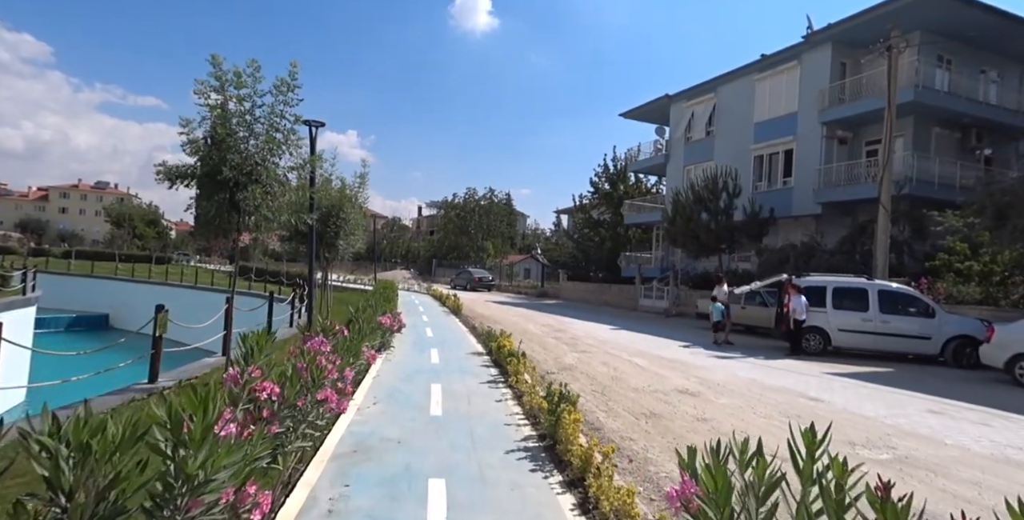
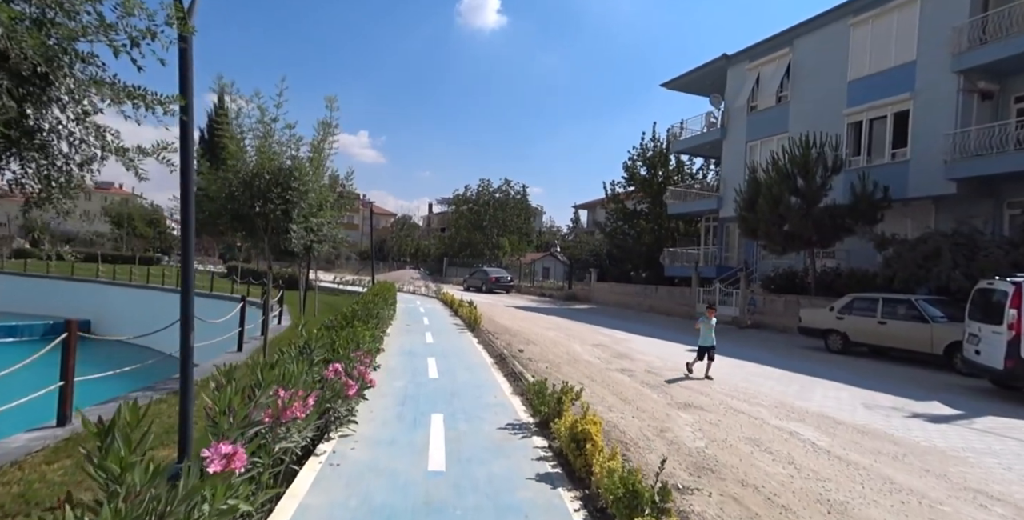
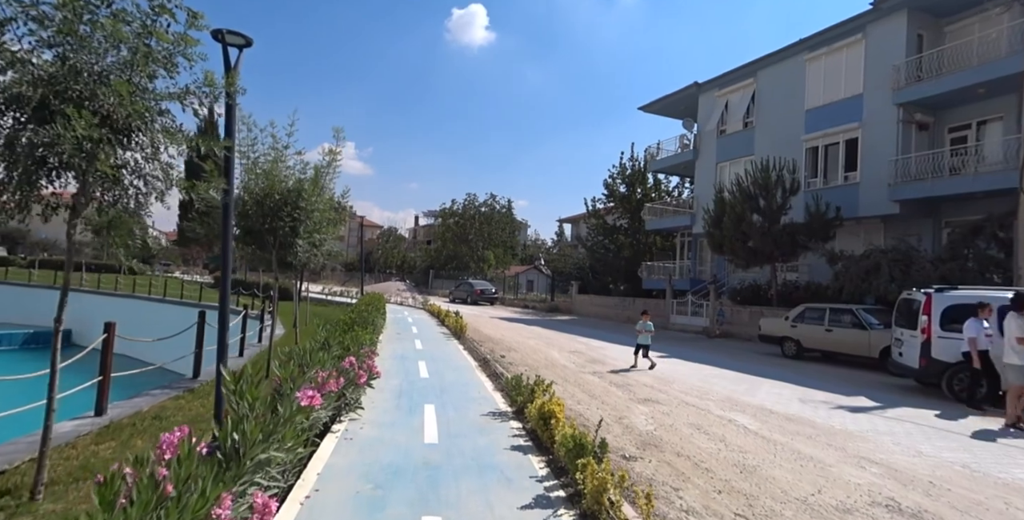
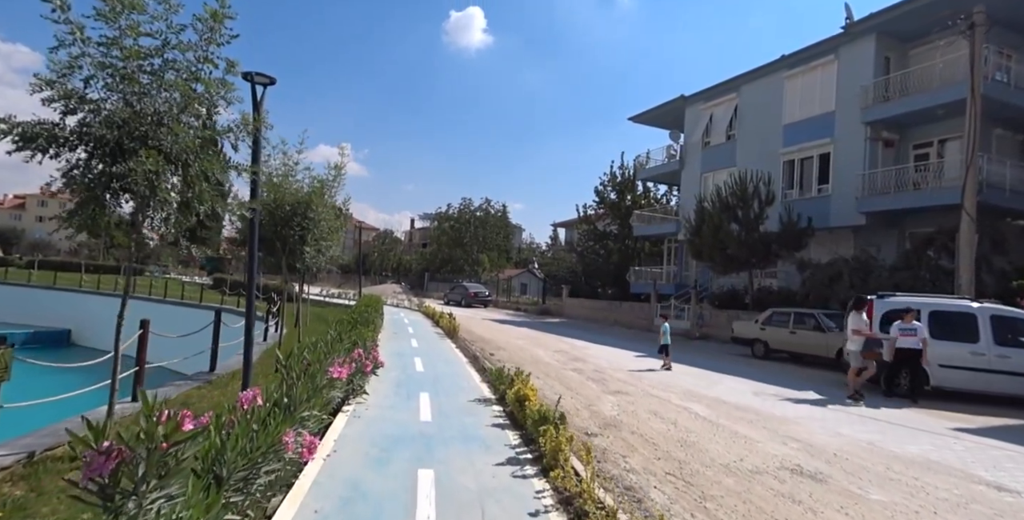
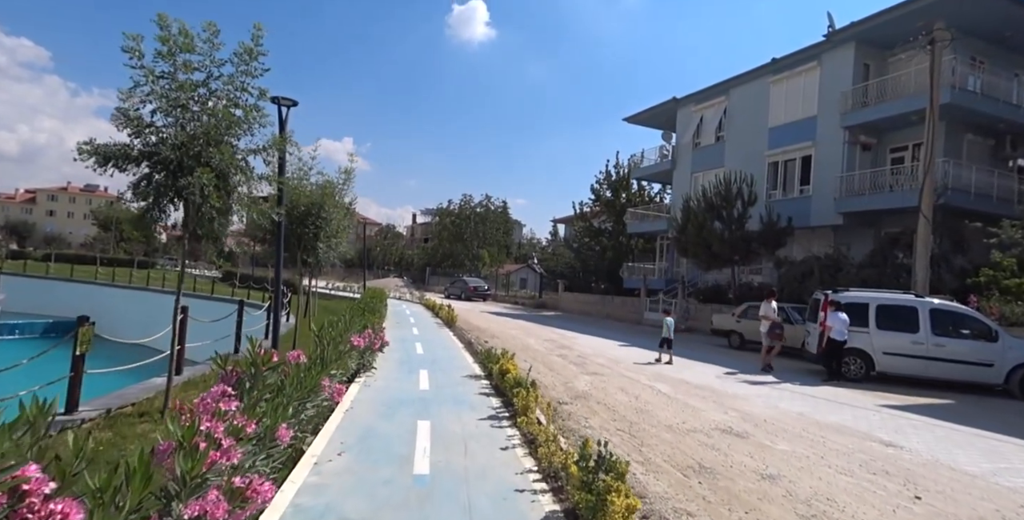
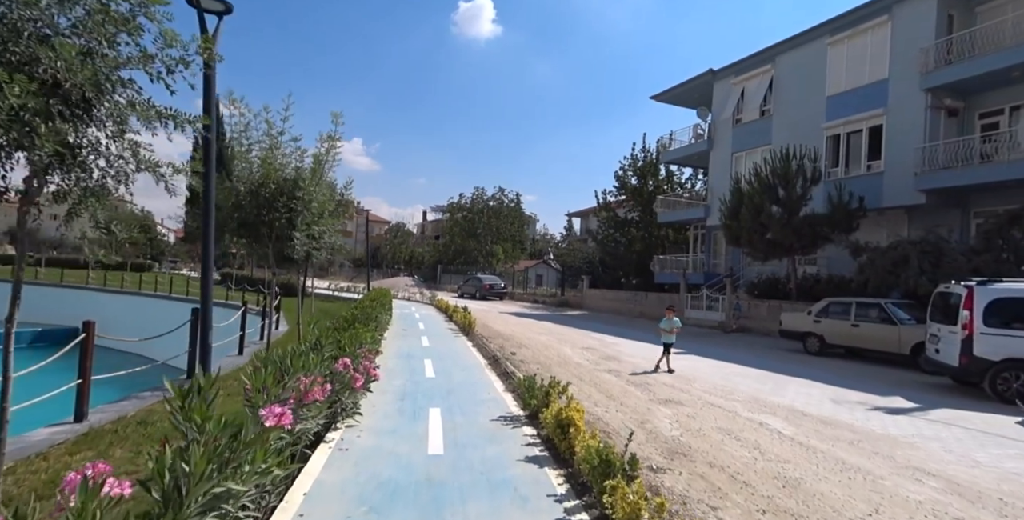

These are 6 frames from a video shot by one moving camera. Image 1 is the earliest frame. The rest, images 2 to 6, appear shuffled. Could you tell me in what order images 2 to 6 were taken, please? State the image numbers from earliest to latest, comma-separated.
5, 4, 3, 6, 2
